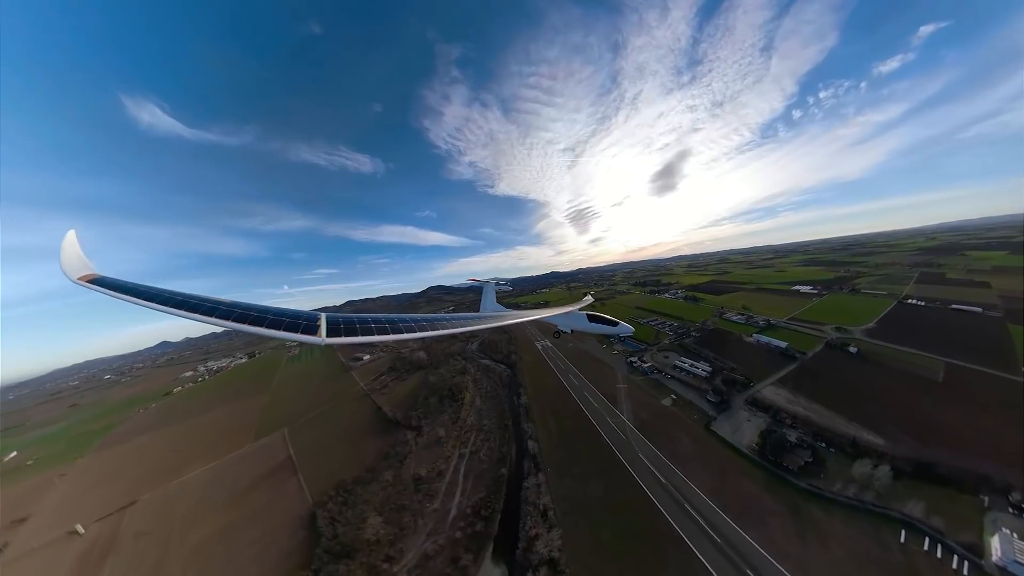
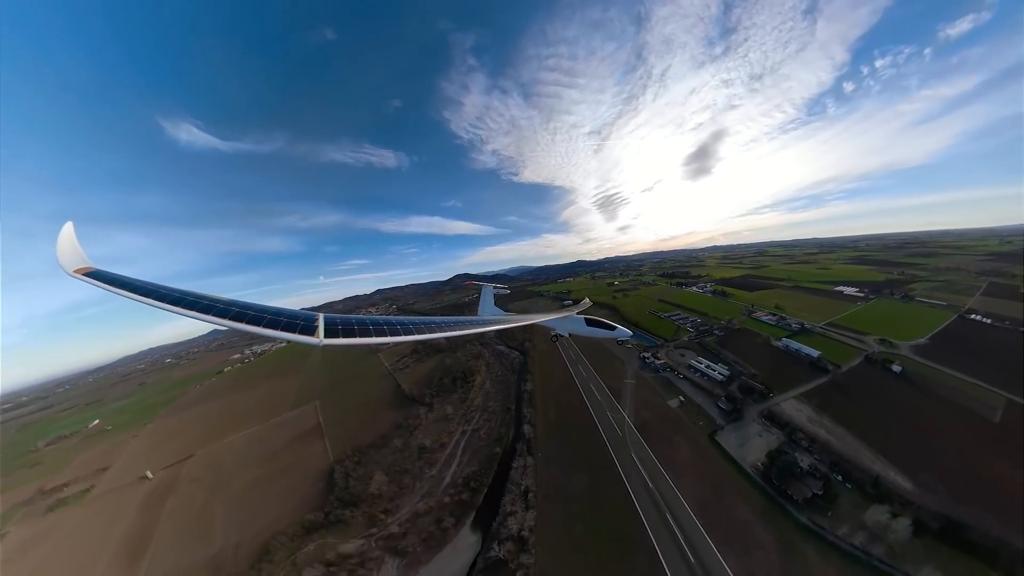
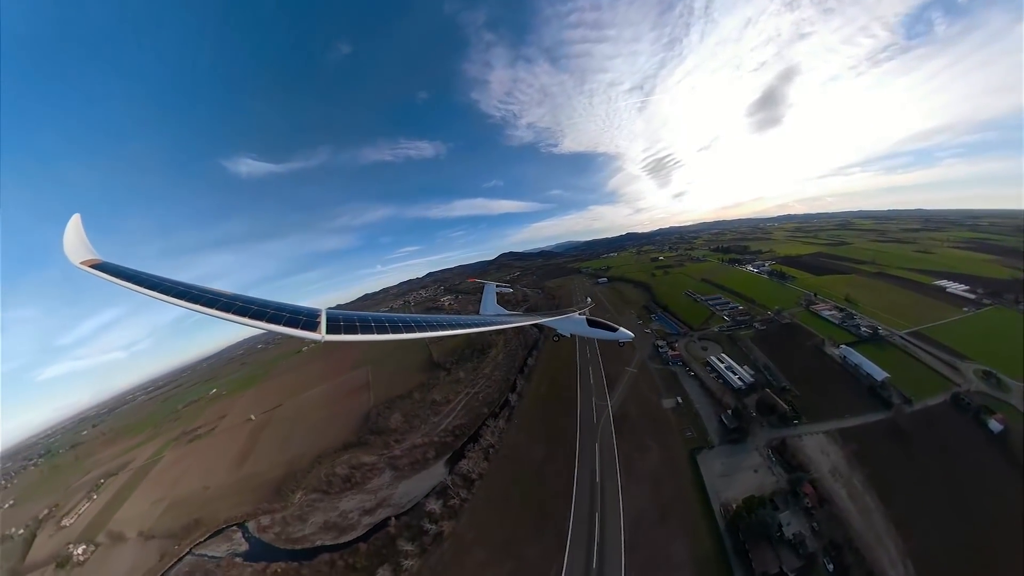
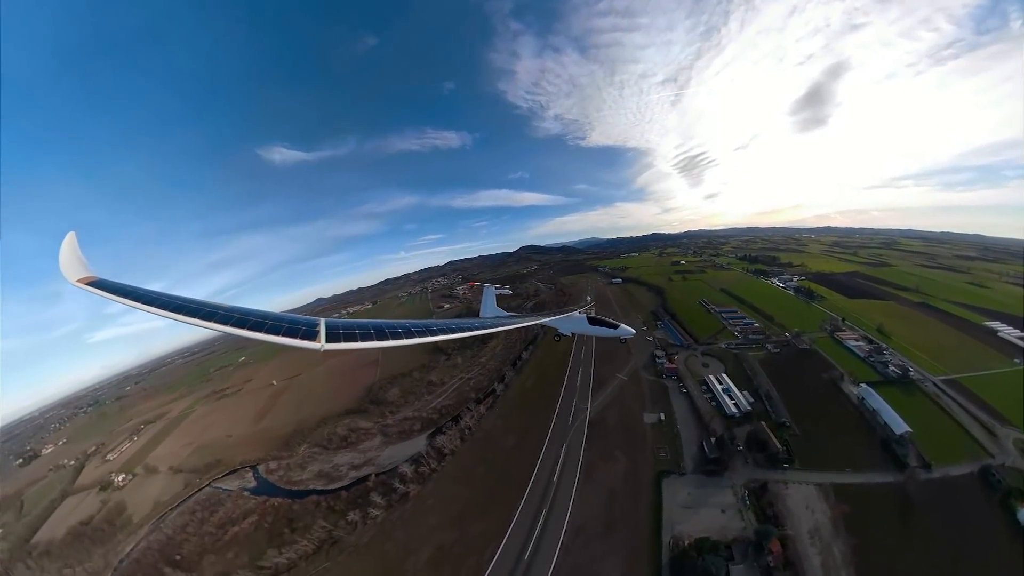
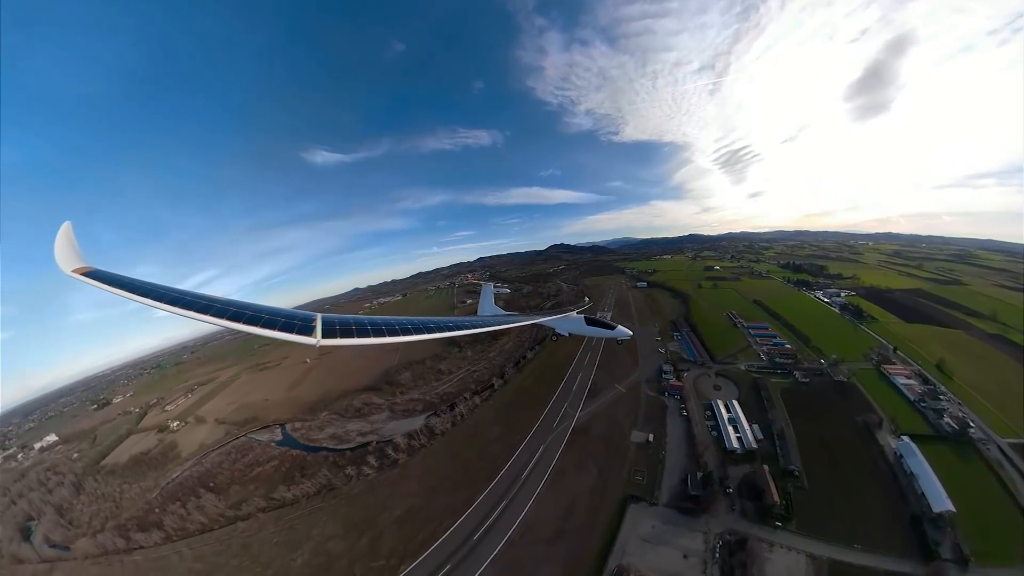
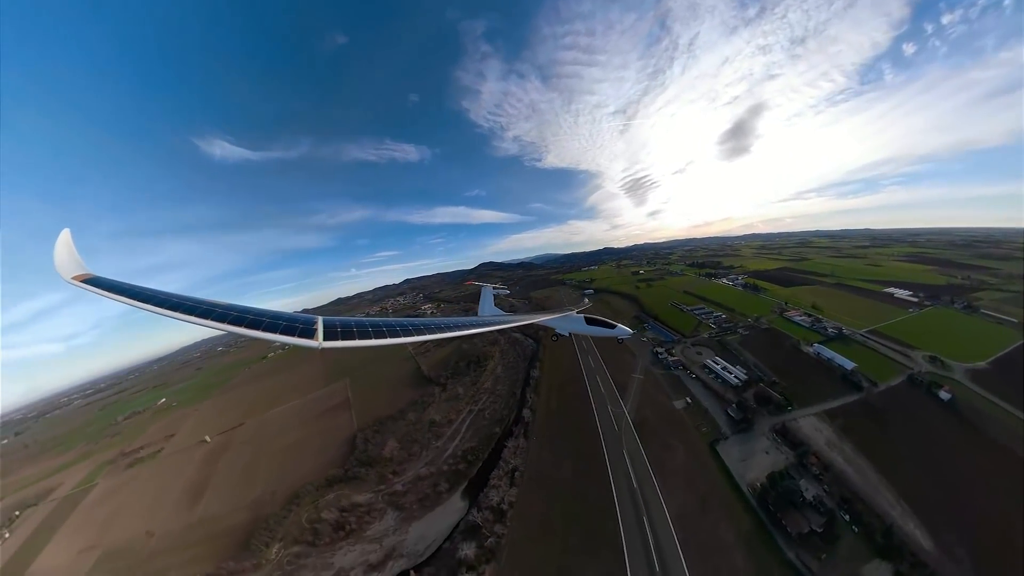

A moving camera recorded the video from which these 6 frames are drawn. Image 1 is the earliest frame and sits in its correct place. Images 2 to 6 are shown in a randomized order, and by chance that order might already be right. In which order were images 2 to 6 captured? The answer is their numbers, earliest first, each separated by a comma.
2, 6, 3, 4, 5
